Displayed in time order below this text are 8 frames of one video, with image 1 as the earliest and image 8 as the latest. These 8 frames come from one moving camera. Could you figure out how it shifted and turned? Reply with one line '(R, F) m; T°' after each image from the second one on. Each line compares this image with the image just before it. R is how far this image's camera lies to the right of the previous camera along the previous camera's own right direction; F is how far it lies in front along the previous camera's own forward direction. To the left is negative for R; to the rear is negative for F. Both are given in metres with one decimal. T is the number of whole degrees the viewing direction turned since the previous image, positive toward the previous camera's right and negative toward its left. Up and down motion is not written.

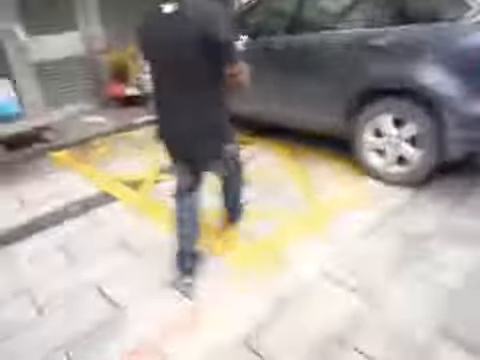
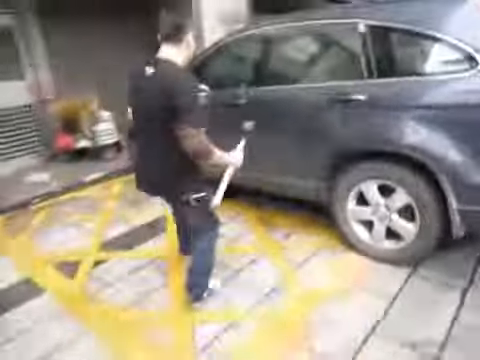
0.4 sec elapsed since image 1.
(+0.1, +0.8) m; +5°
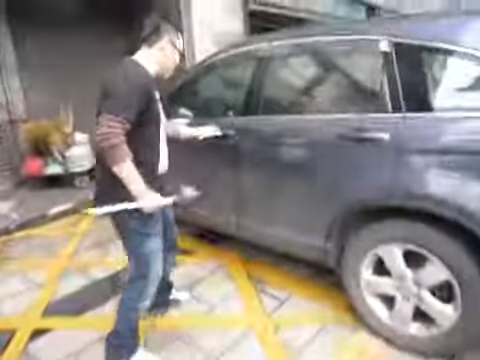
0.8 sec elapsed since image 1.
(+0.1, +0.8) m; +1°
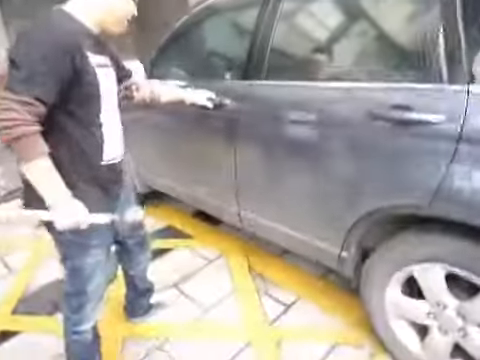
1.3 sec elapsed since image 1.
(+0.1, +0.7) m; -3°
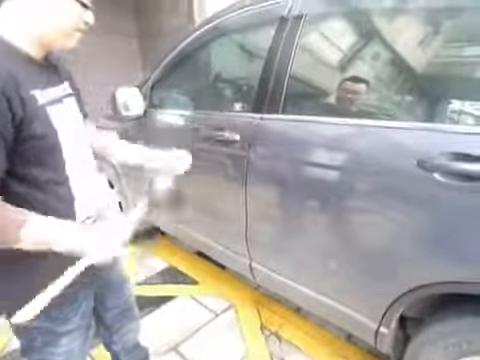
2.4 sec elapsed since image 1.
(0.0, +0.4) m; -1°
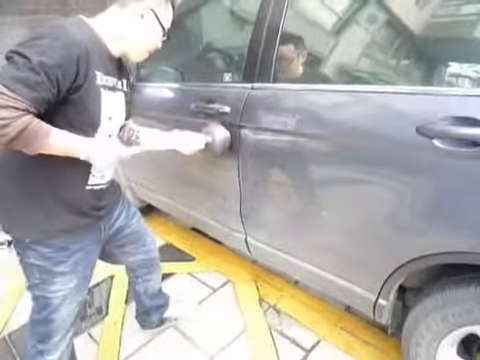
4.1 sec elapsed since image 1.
(0.0, +0.1) m; 0°
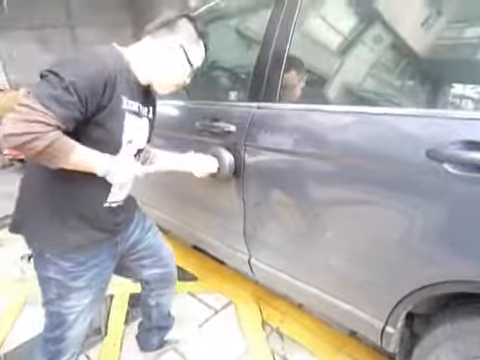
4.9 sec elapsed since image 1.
(0.0, 0.0) m; -1°
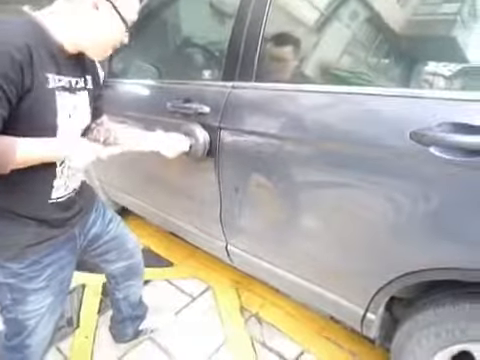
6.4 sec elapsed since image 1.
(0.0, +0.1) m; +4°
